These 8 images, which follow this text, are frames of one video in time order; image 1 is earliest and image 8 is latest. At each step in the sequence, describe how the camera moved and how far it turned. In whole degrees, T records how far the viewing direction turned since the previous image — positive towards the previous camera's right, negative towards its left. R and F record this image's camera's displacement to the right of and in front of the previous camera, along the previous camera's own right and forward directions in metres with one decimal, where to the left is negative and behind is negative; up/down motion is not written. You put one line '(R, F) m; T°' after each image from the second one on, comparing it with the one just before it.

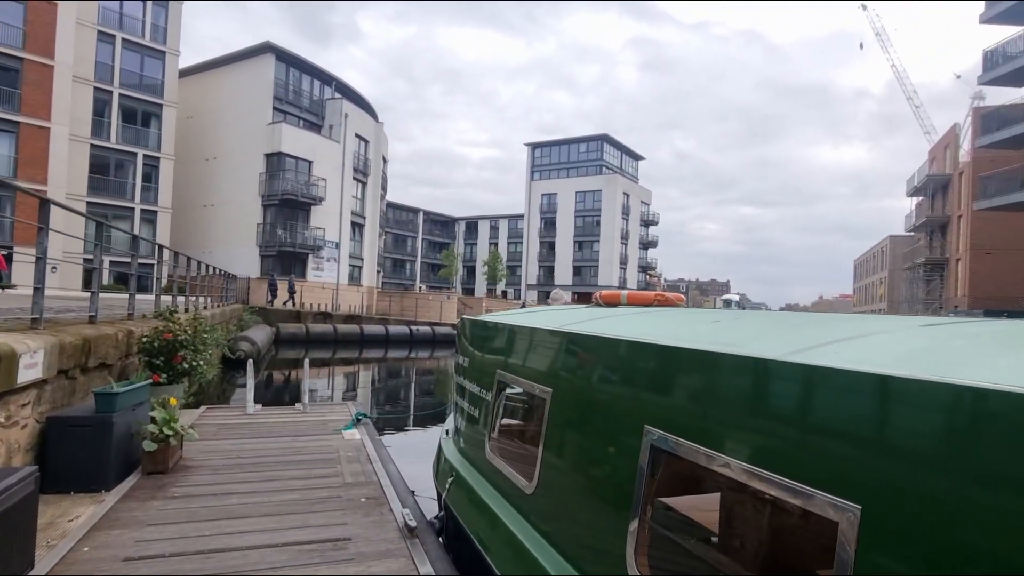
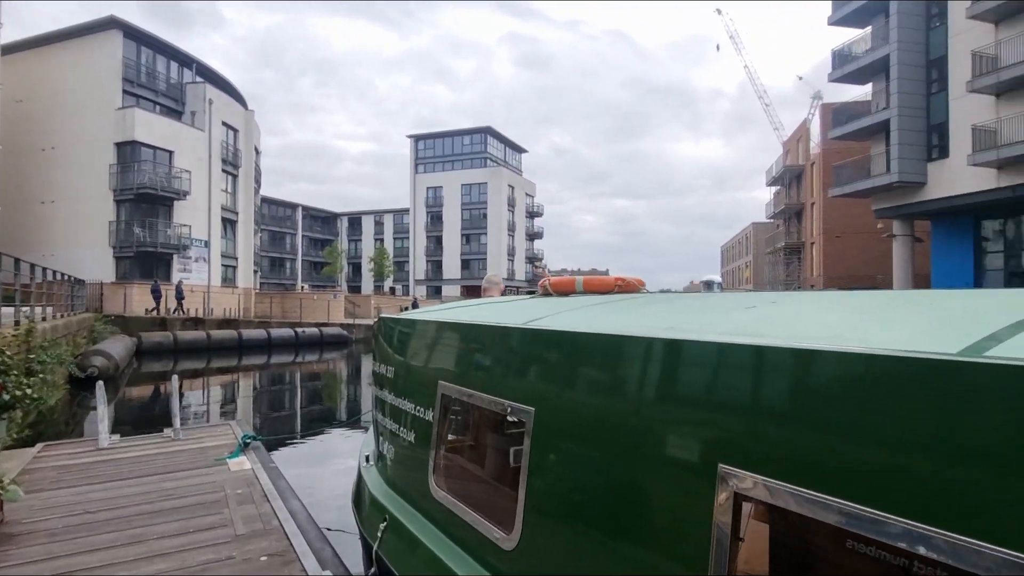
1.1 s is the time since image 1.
(-0.2, +0.5) m; +10°
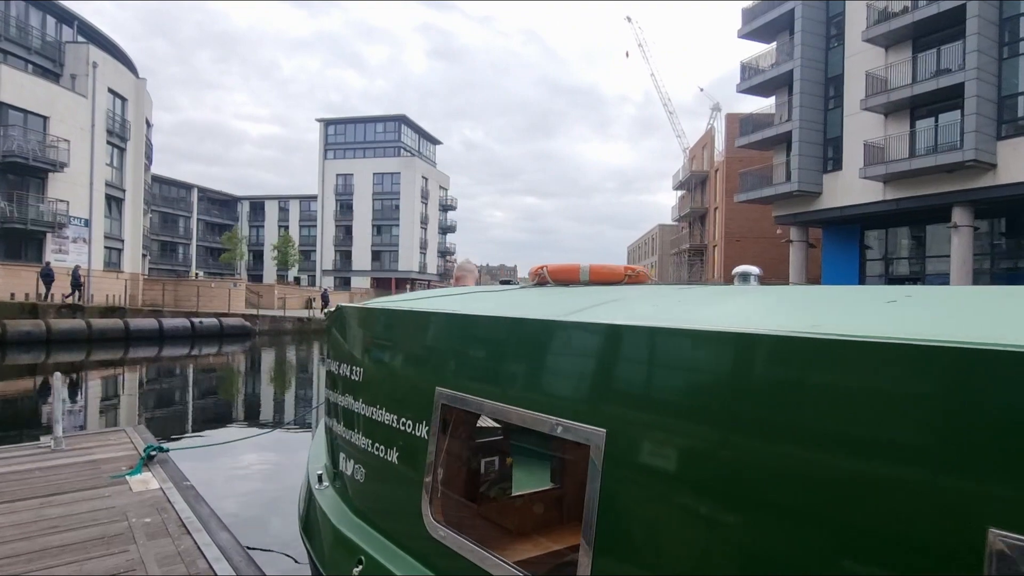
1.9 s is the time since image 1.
(-0.3, +0.4) m; +9°
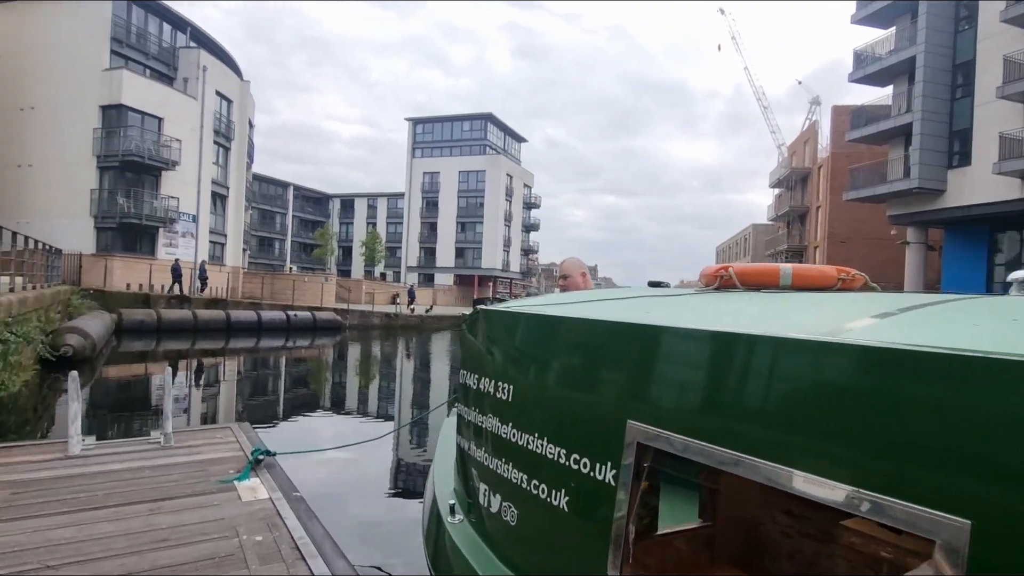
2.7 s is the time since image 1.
(-0.3, +0.4) m; -7°
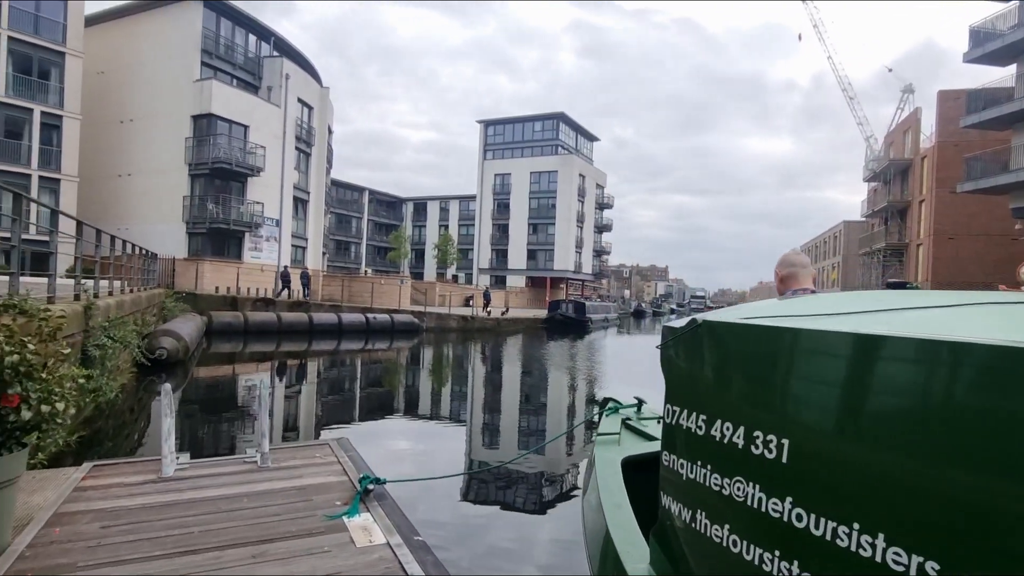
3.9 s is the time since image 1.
(-0.4, +0.5) m; -6°
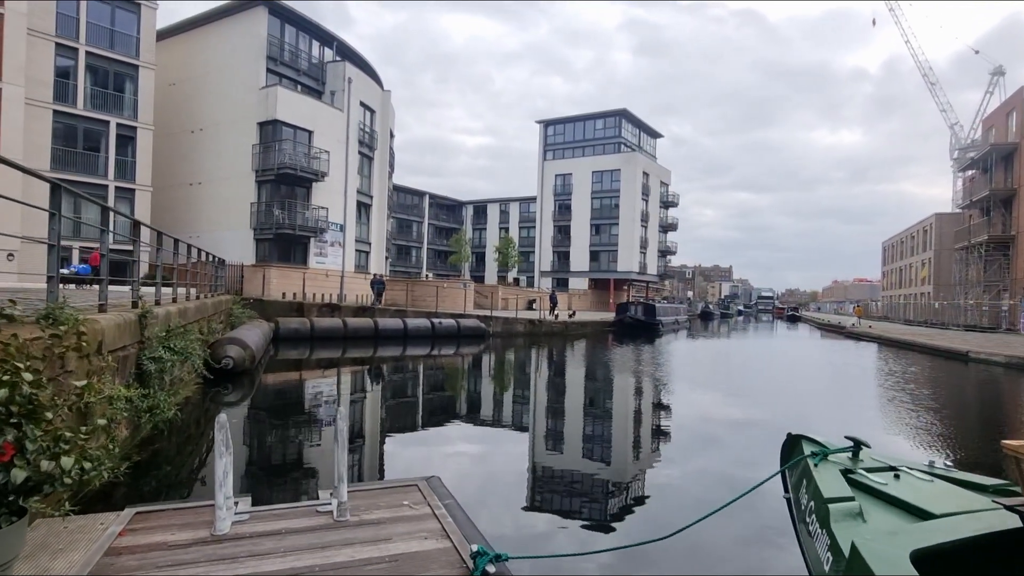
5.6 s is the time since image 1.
(-0.4, +0.8) m; -5°
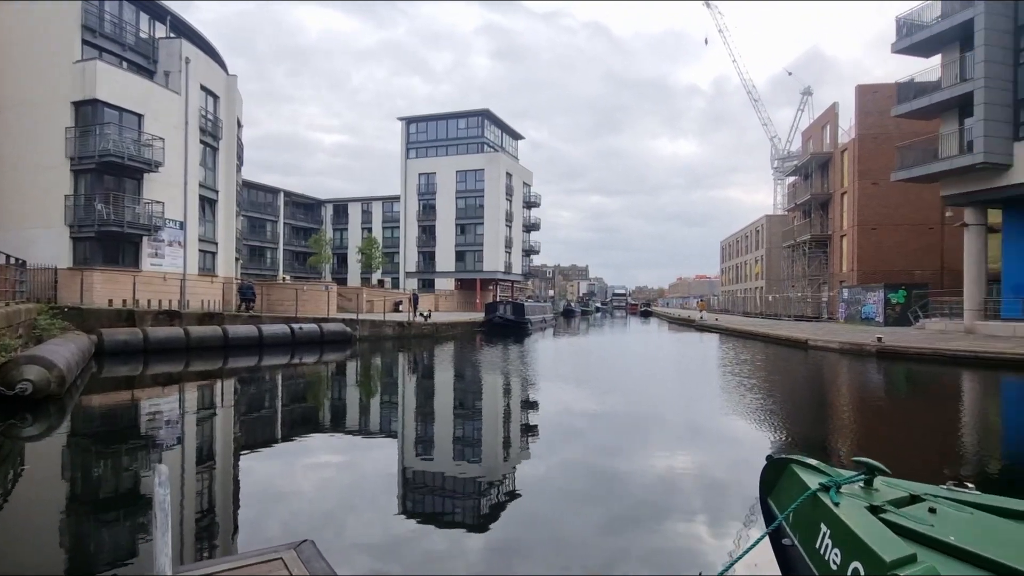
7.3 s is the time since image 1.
(-0.1, +0.6) m; +13°
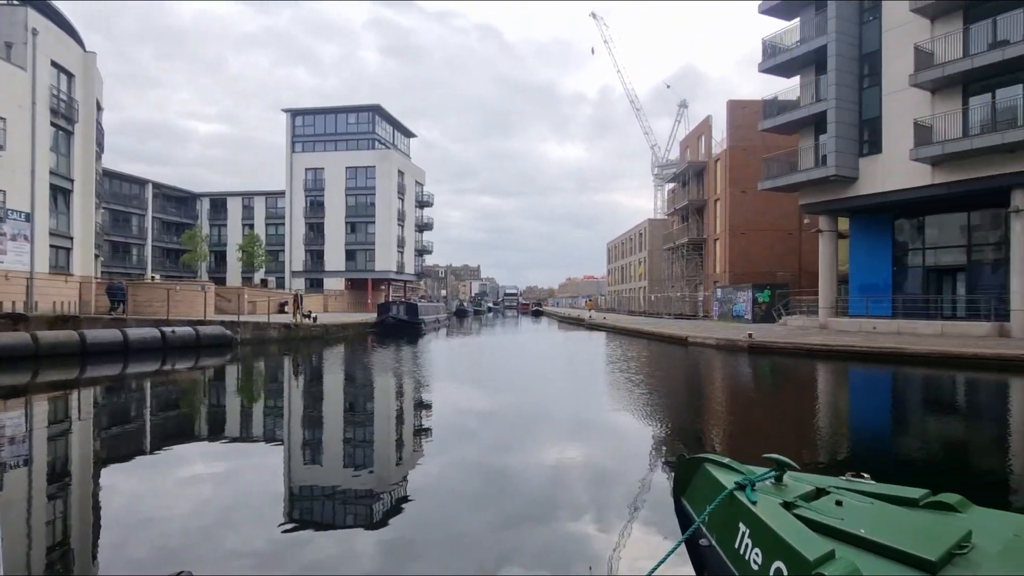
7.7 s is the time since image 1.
(-0.1, +0.1) m; +10°
